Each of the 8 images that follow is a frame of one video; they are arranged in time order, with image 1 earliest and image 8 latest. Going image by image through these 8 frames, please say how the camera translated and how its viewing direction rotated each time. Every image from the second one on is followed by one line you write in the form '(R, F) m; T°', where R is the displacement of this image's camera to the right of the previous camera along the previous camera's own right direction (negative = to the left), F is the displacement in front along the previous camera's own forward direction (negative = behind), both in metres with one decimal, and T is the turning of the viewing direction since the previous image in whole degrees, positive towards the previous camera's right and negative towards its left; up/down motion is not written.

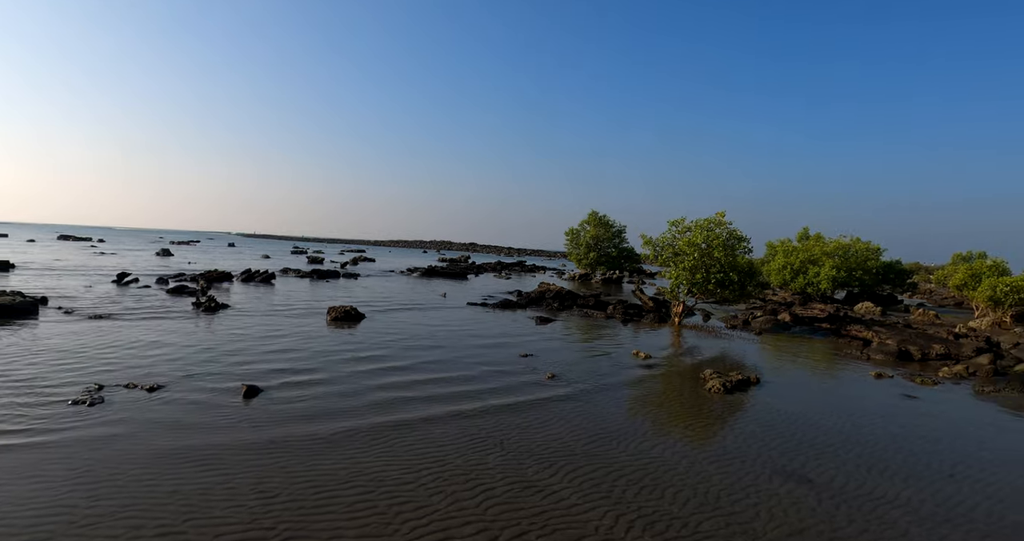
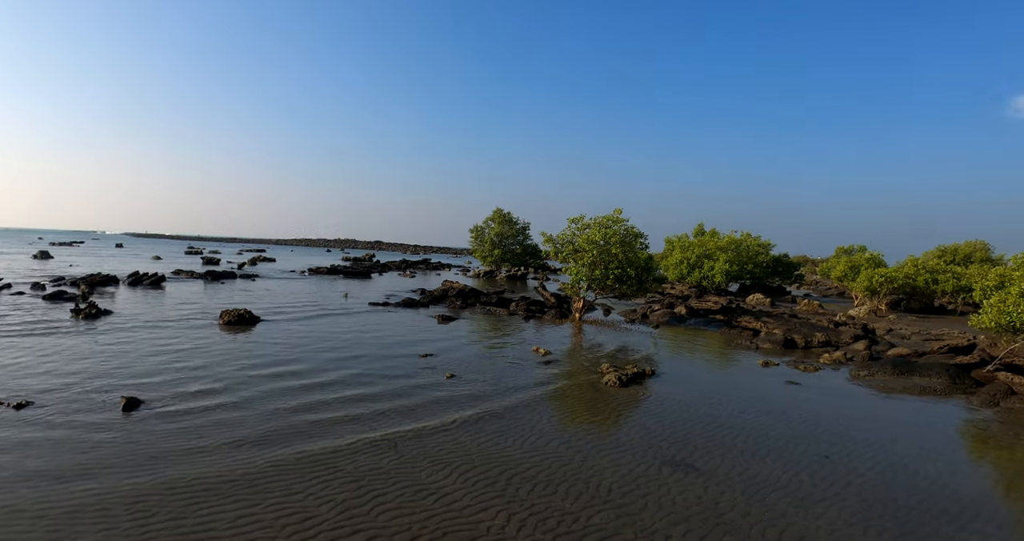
(+1.1, +0.3) m; +6°
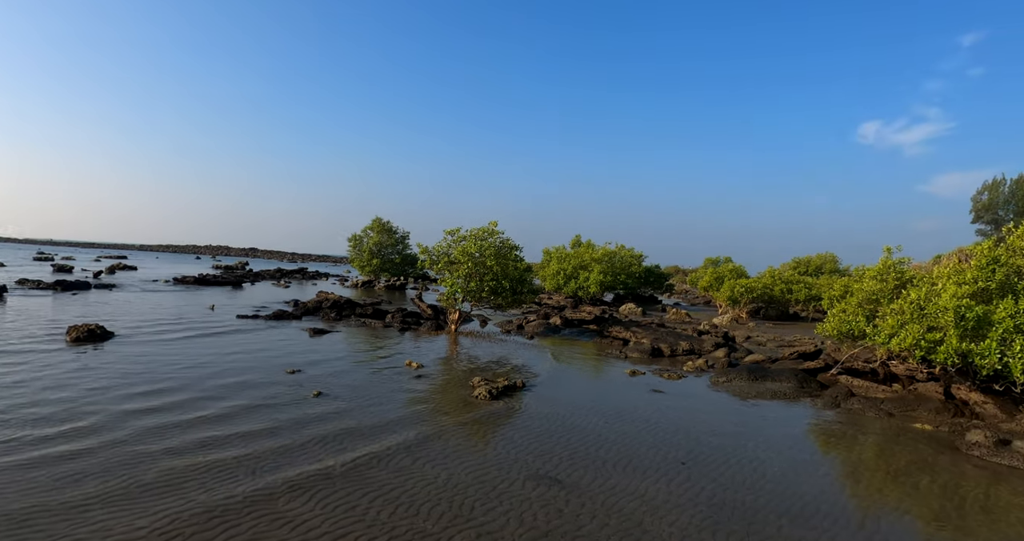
(+1.3, +0.2) m; +8°
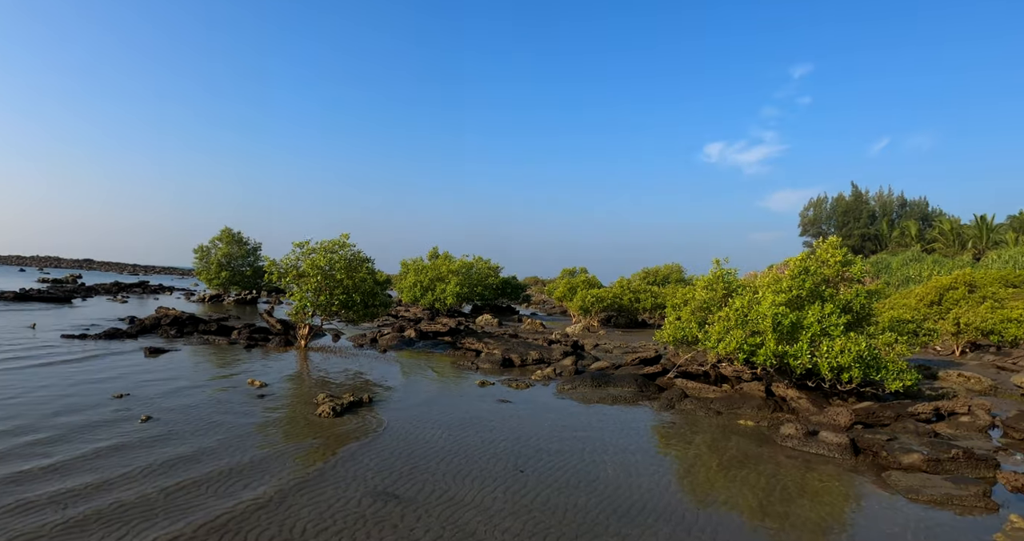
(+1.7, -0.3) m; +8°
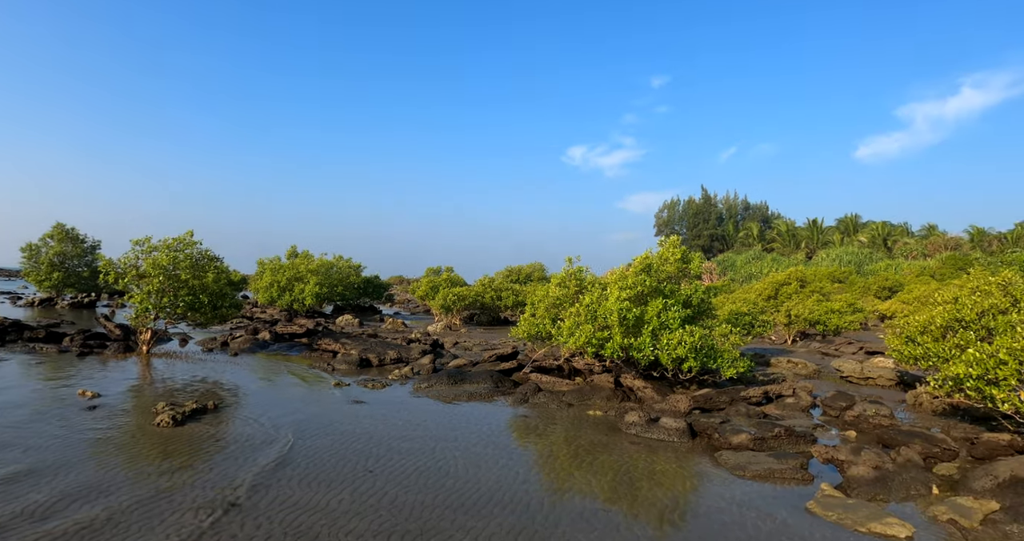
(+1.6, -0.5) m; +8°
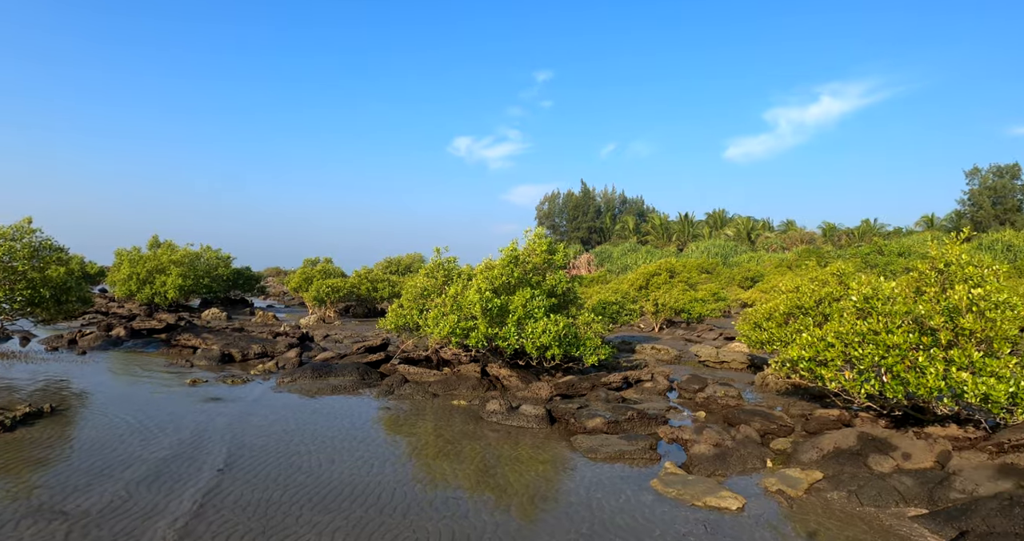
(+1.9, -0.6) m; +7°
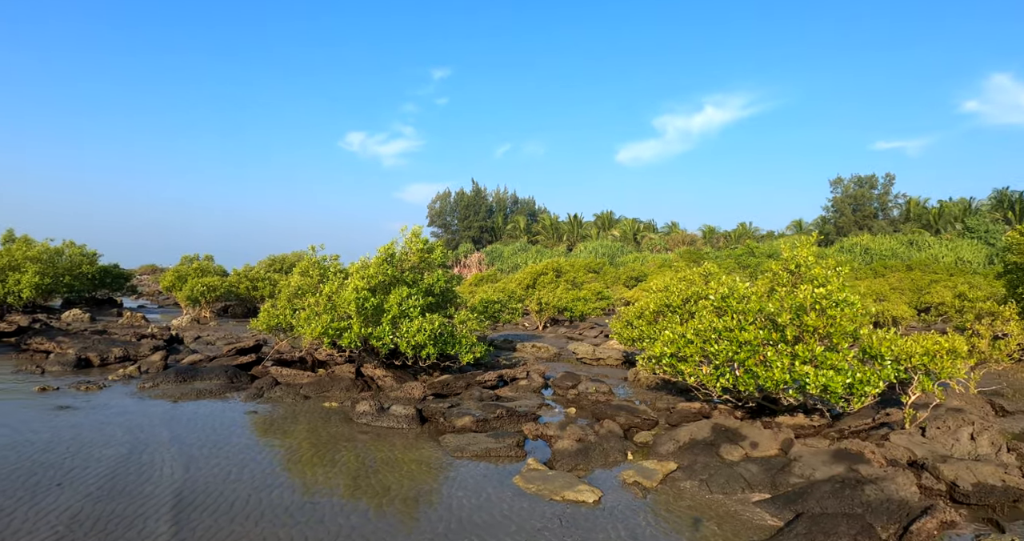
(+2.0, -0.6) m; +6°
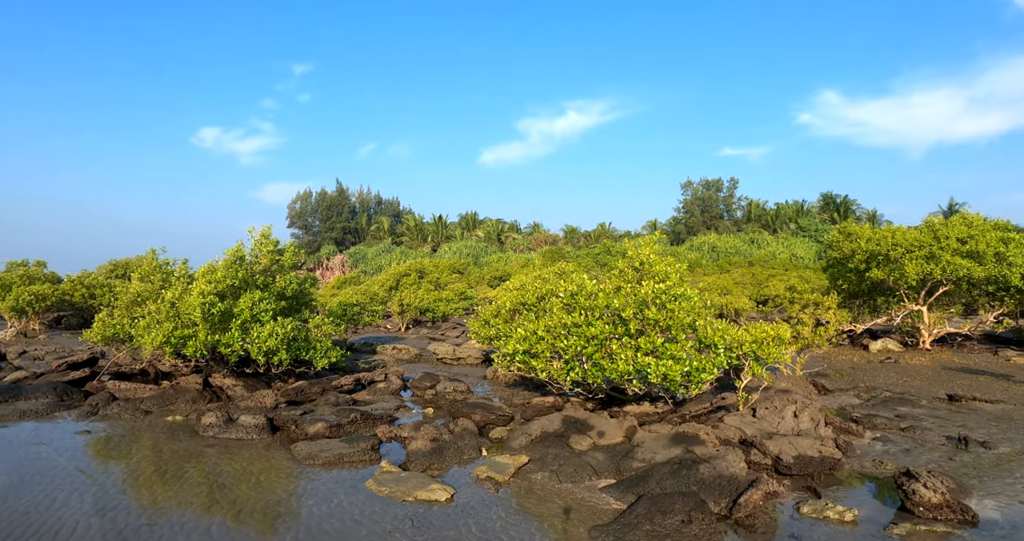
(+1.8, -0.6) m; +9°
